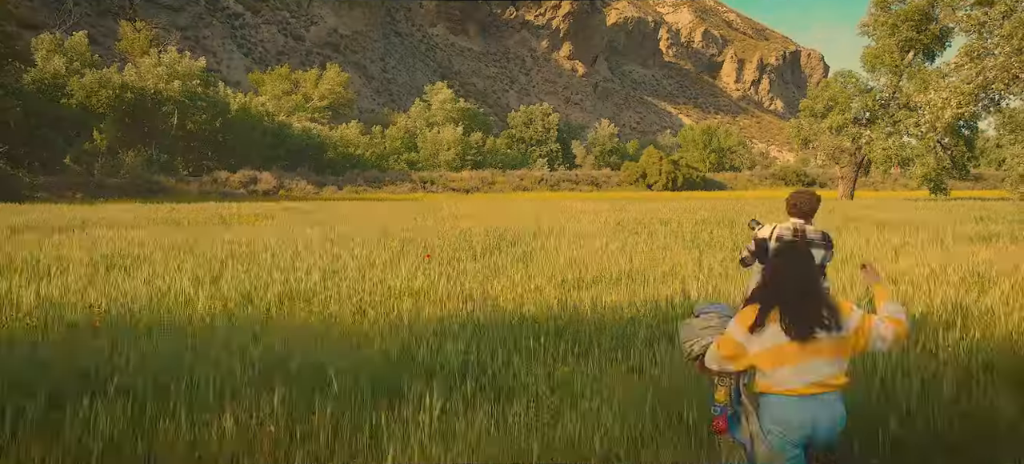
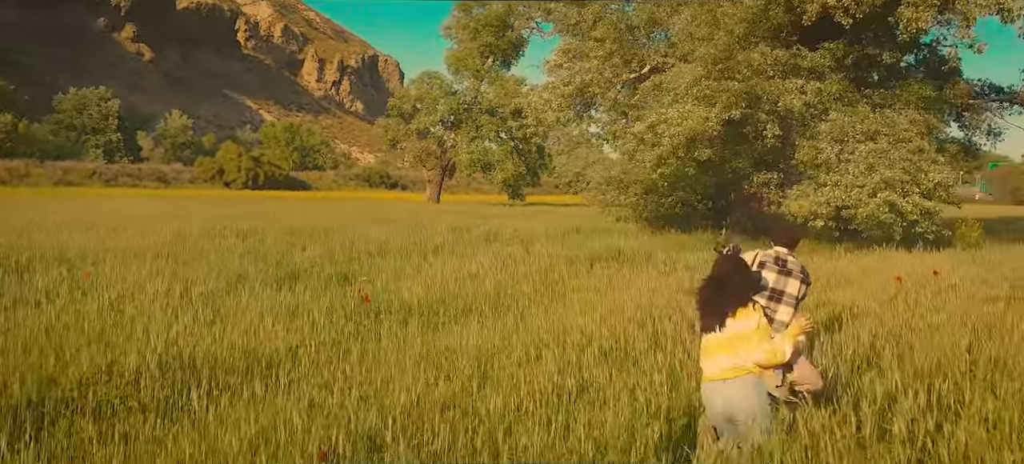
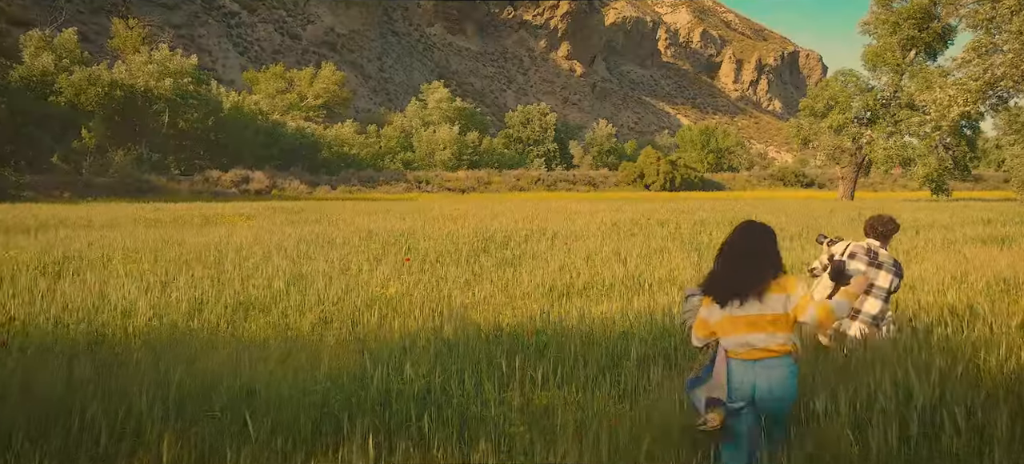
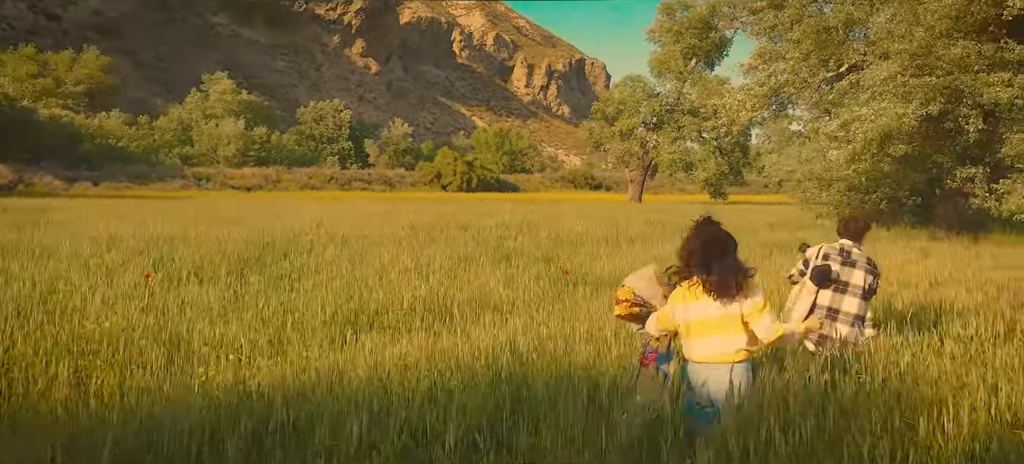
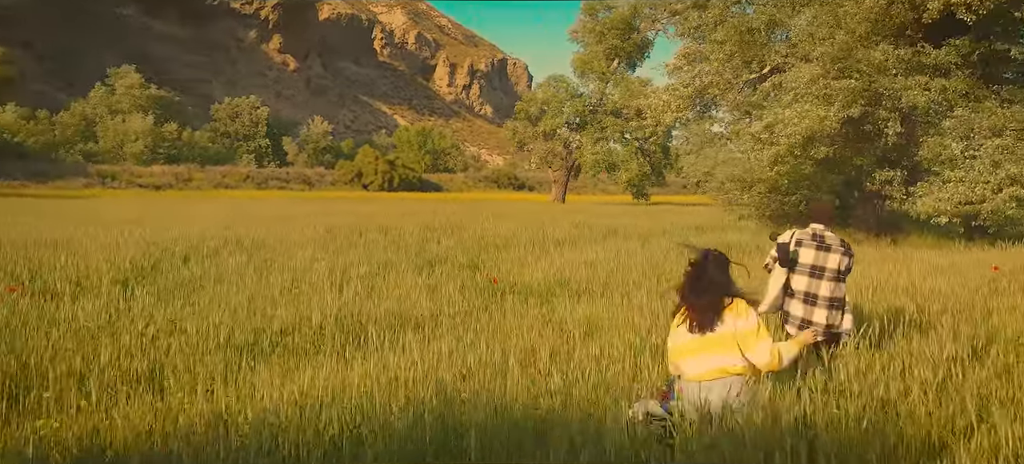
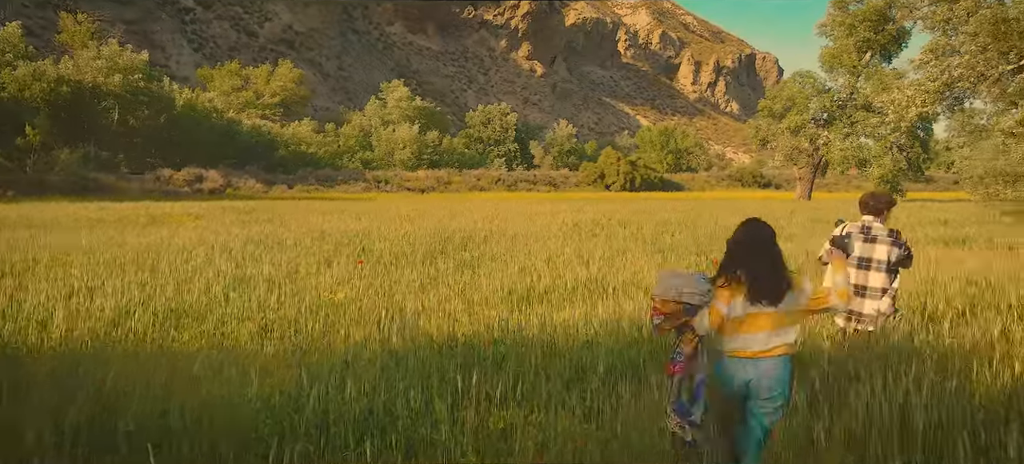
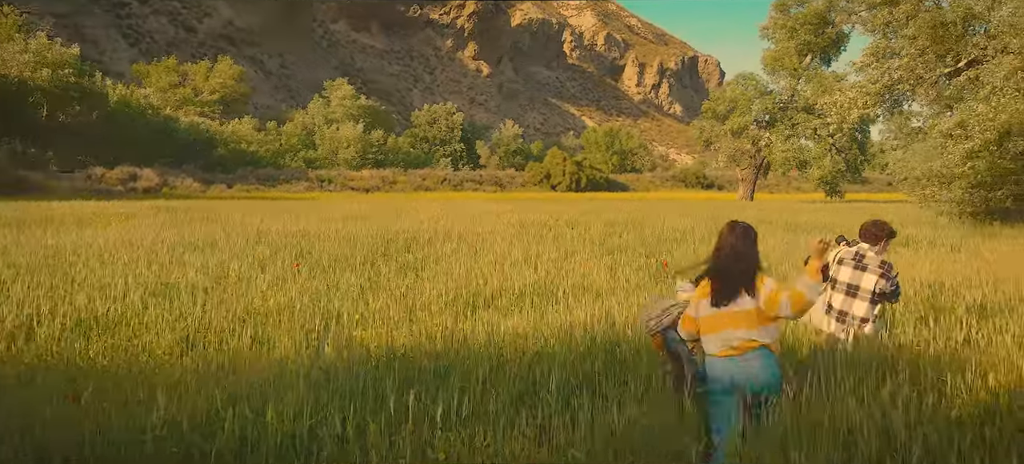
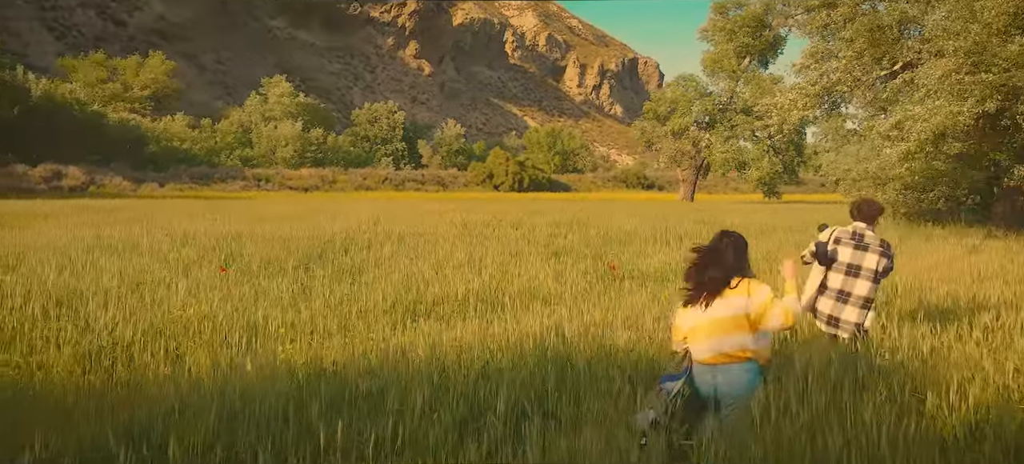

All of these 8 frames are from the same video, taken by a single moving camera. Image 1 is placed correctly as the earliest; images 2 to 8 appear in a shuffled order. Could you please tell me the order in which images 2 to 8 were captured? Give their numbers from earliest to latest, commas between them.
3, 6, 7, 8, 4, 5, 2
